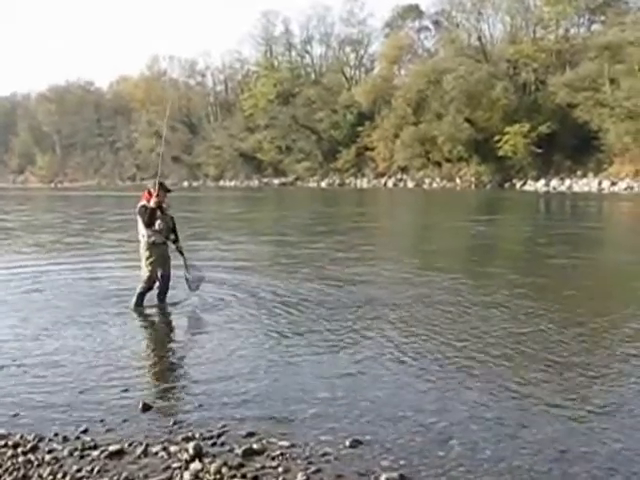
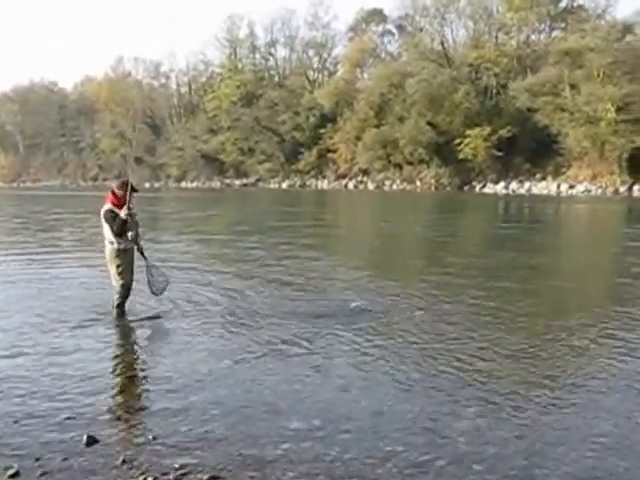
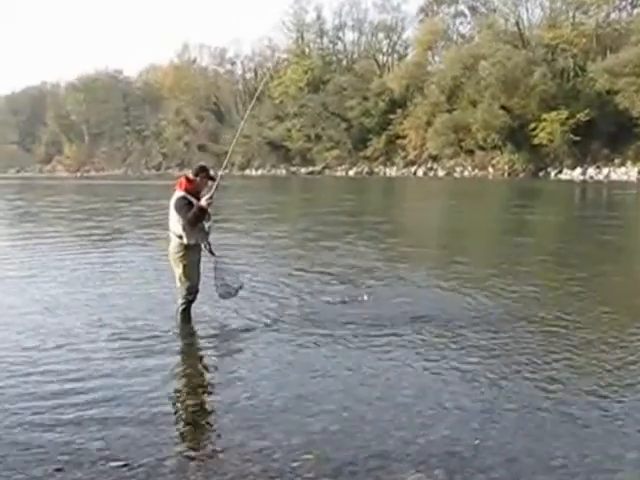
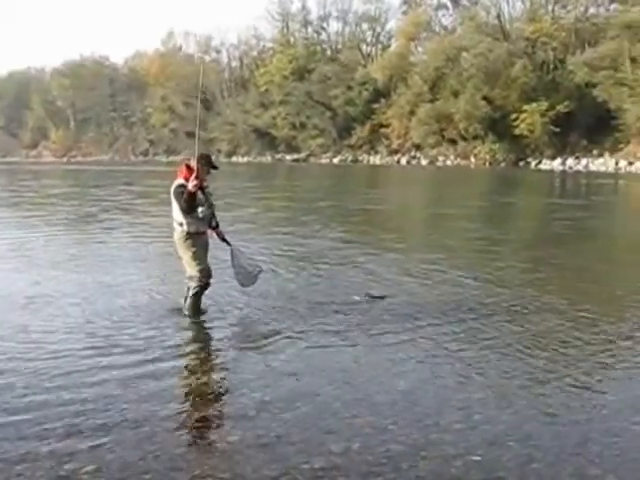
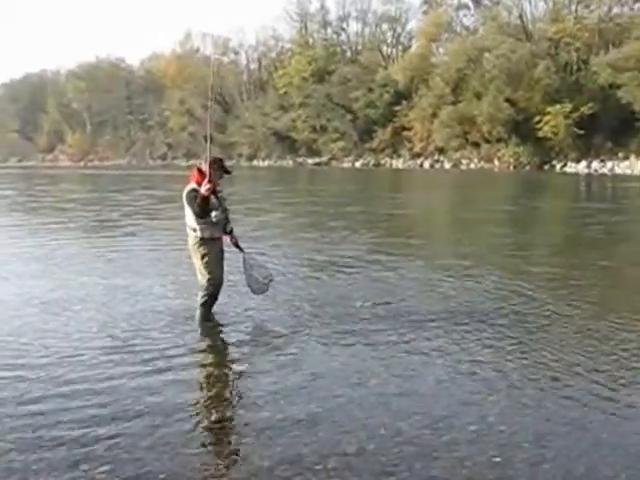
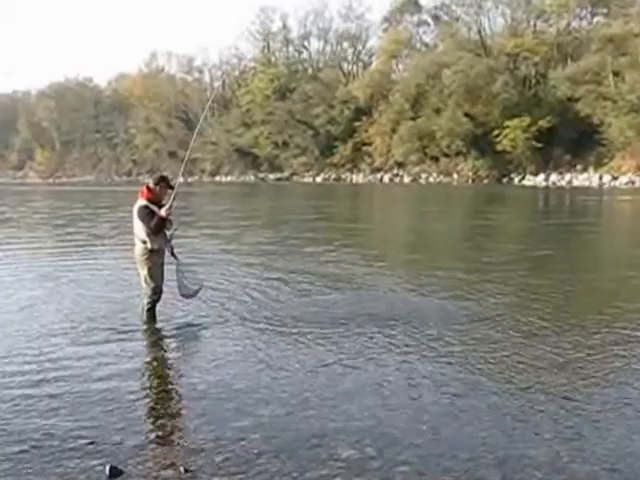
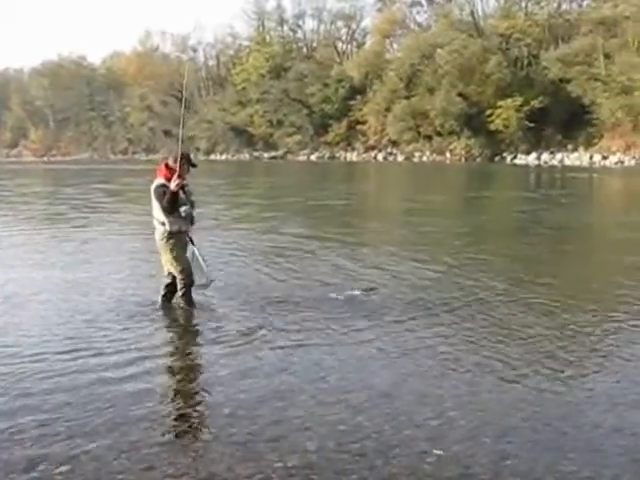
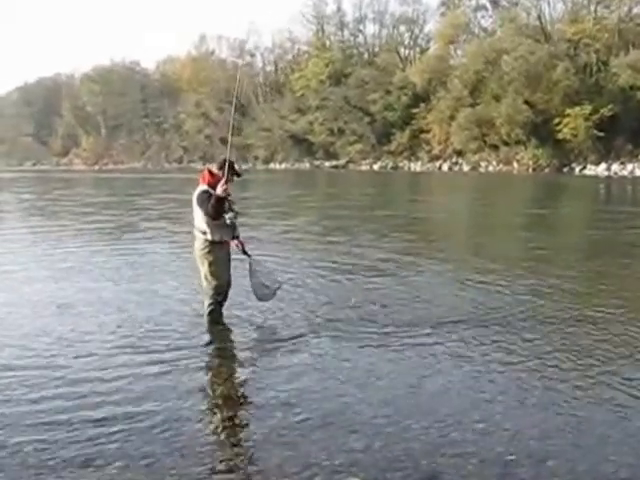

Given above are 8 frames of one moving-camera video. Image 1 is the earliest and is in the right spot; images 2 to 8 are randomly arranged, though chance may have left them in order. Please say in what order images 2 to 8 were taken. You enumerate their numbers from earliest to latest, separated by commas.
2, 6, 3, 8, 5, 4, 7
